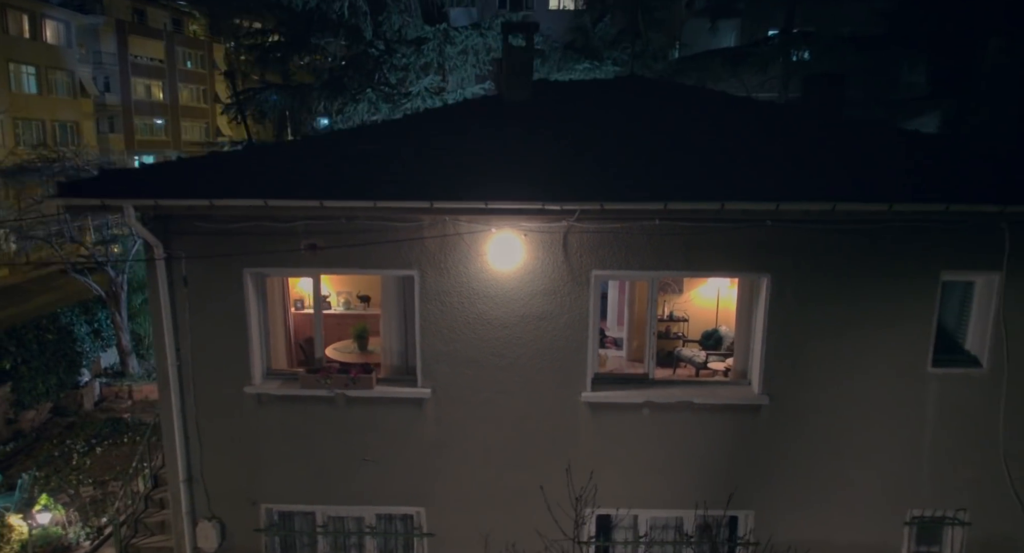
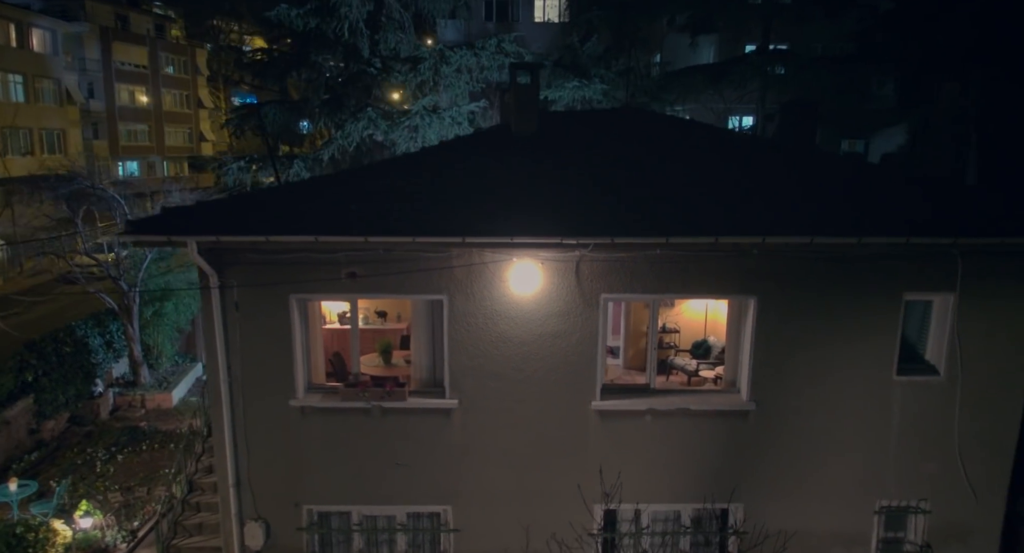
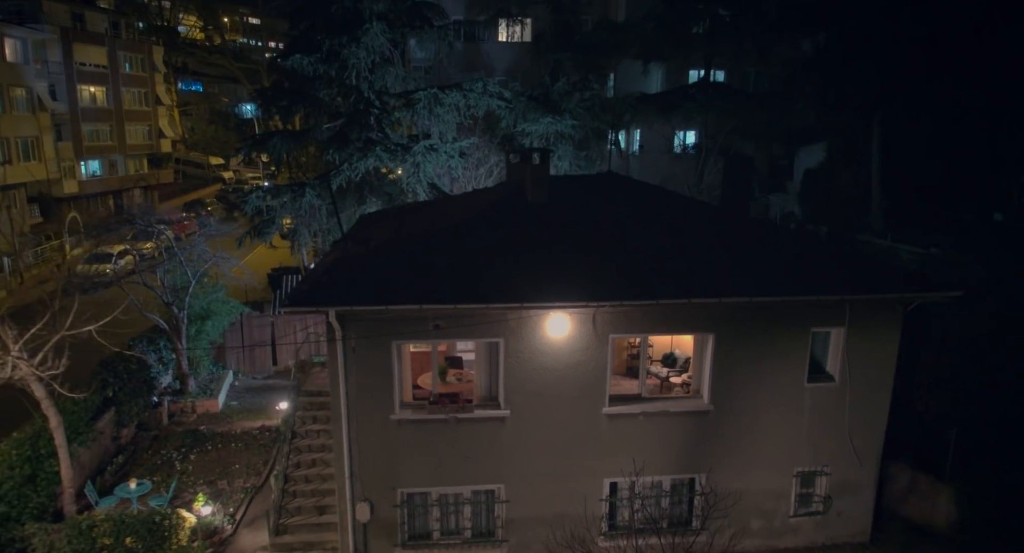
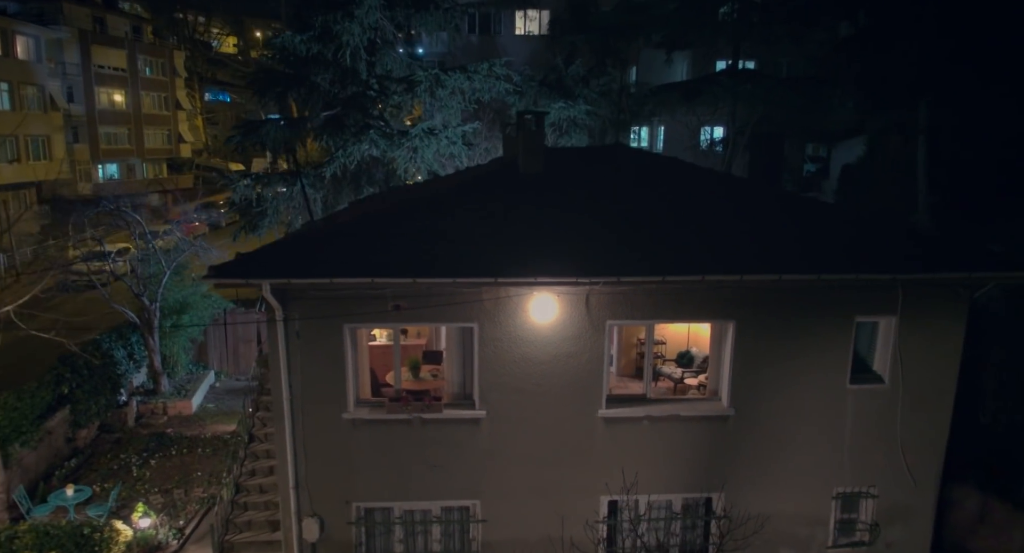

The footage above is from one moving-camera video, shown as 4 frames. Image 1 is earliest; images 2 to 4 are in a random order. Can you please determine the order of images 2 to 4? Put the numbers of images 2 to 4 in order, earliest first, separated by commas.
2, 4, 3
